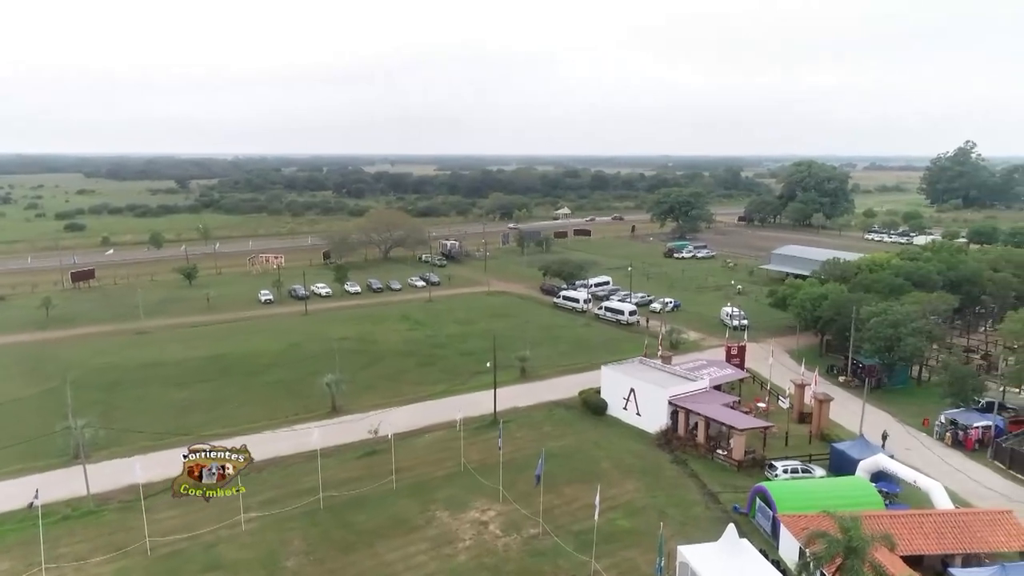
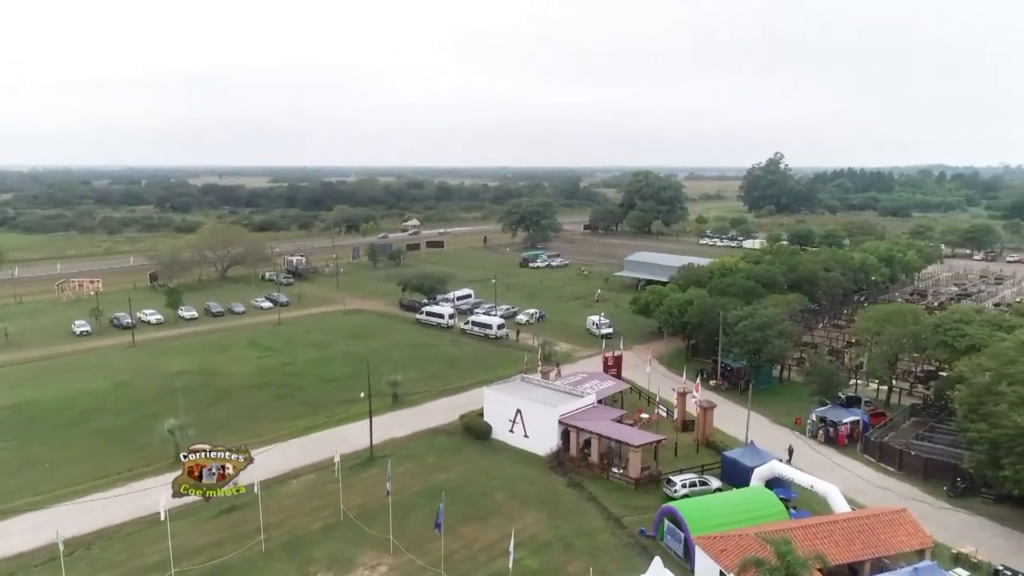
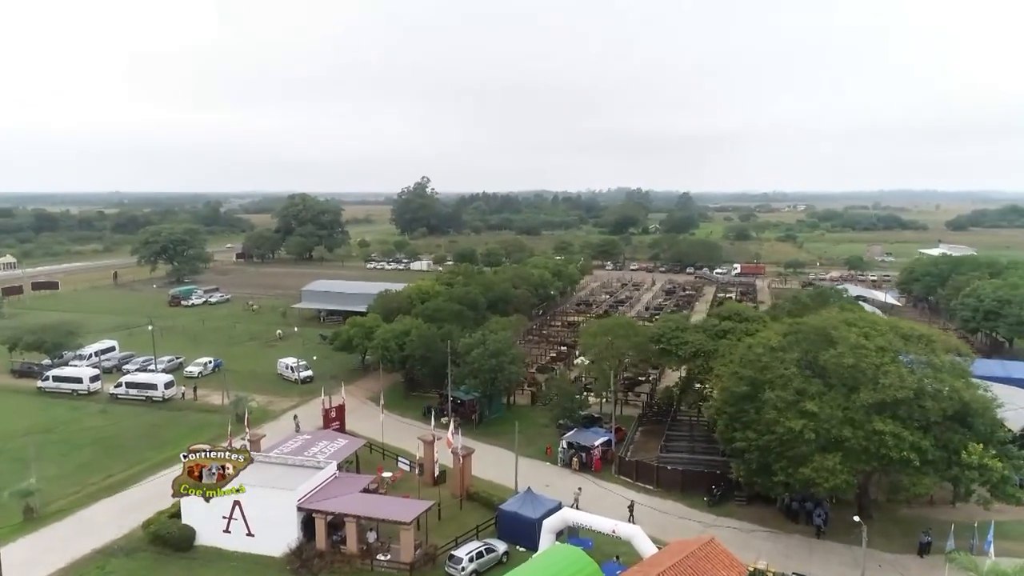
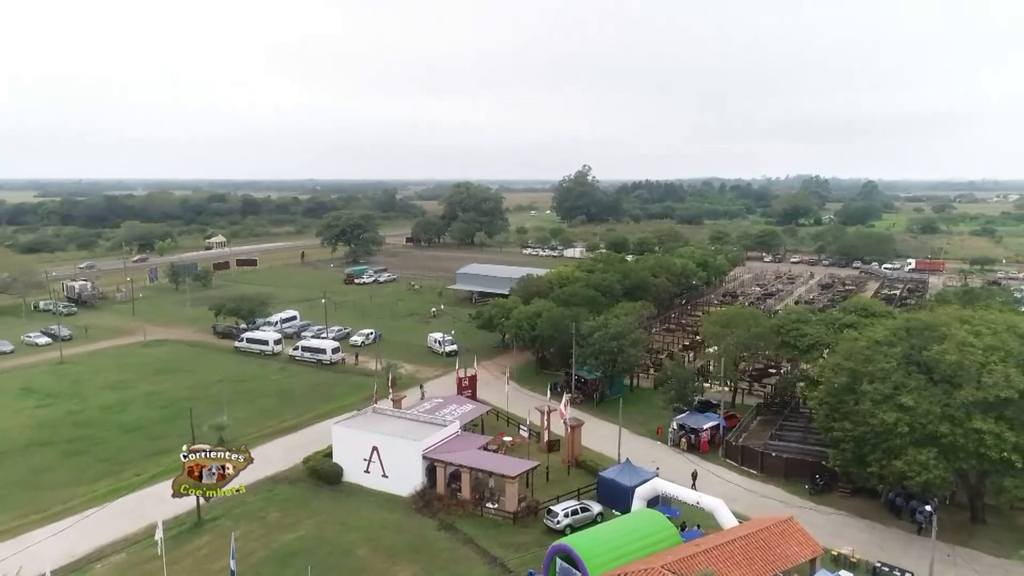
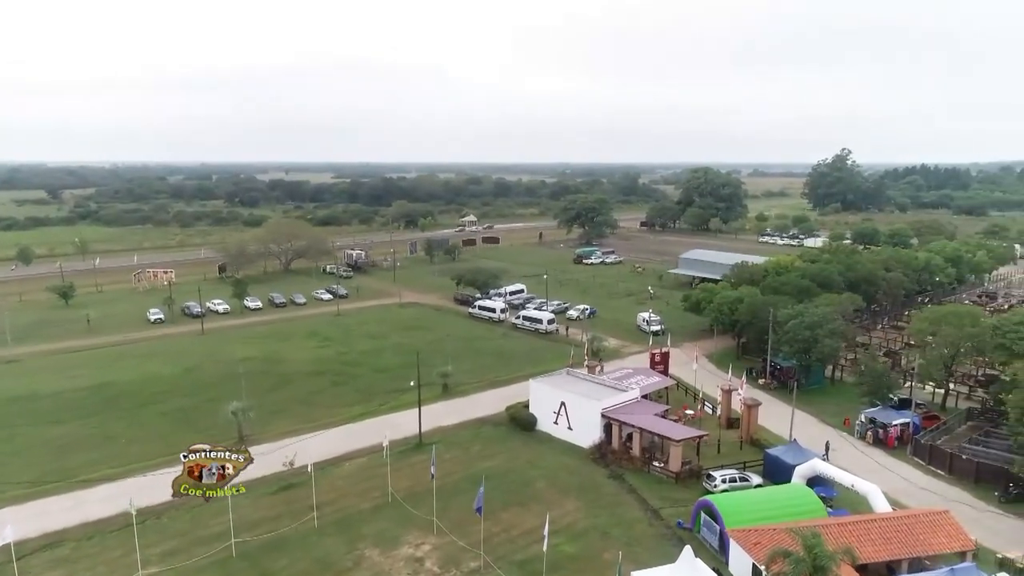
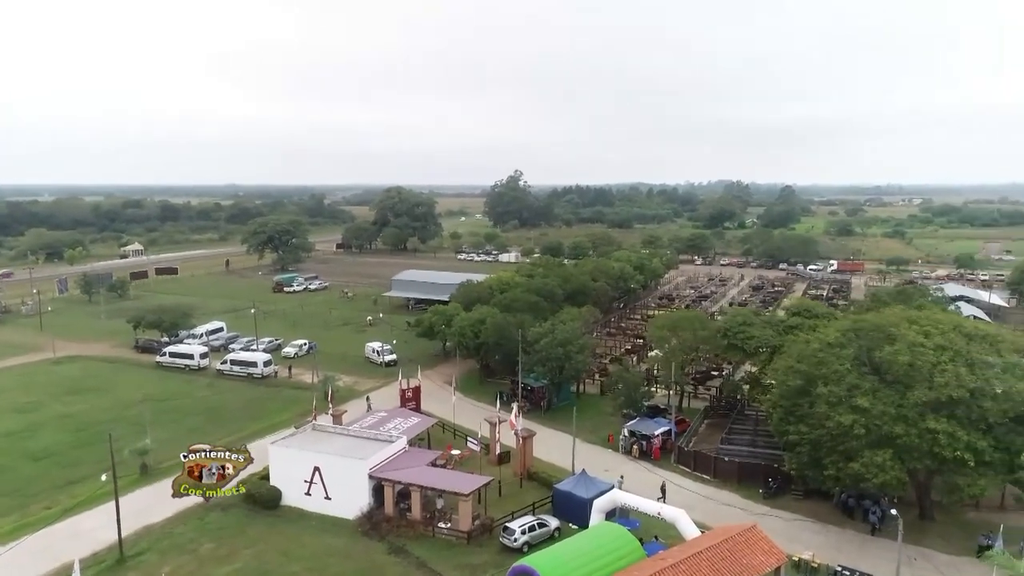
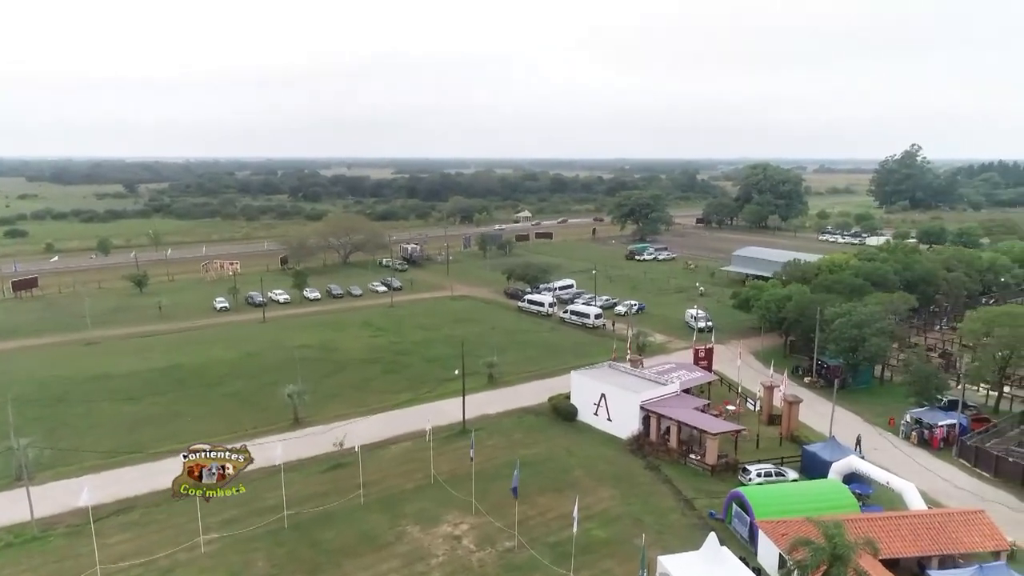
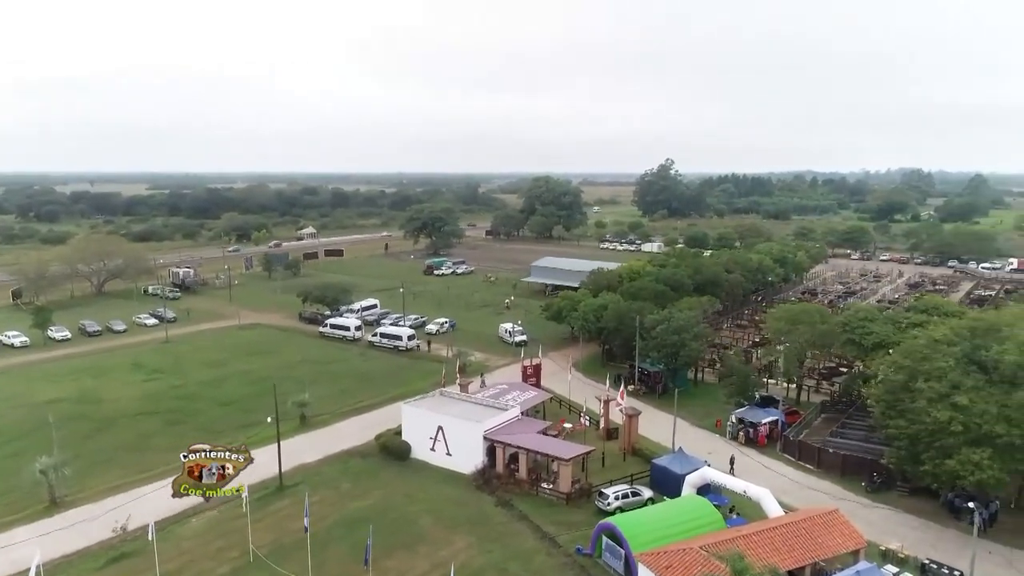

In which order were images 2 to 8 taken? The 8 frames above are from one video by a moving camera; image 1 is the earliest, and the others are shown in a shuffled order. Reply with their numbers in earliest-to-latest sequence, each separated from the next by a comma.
7, 5, 2, 8, 4, 6, 3
